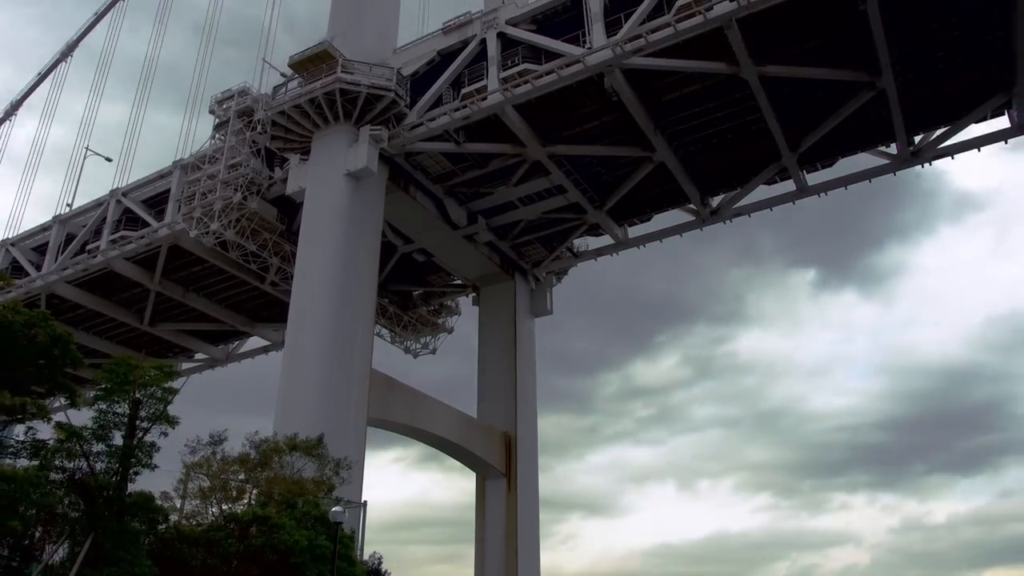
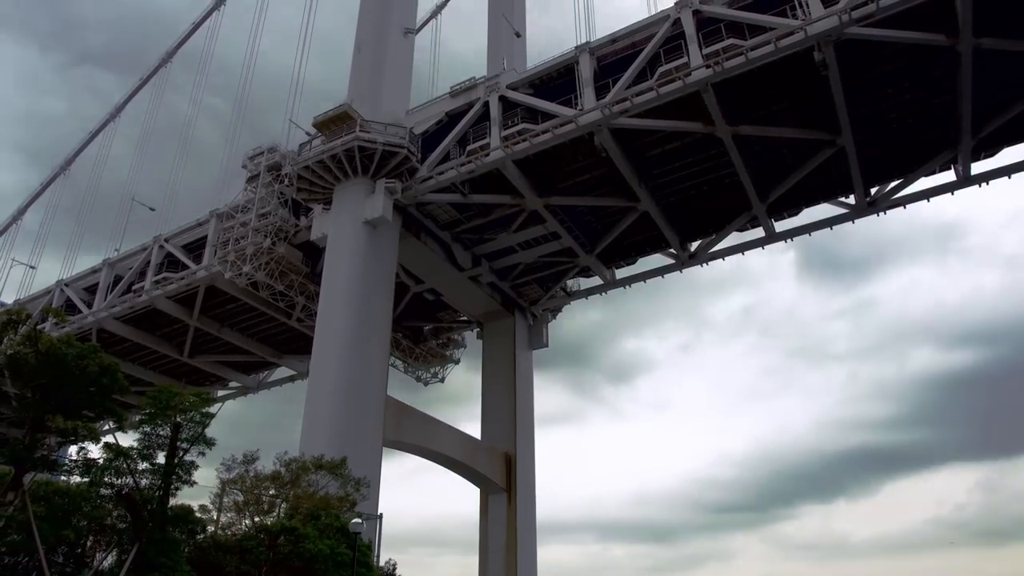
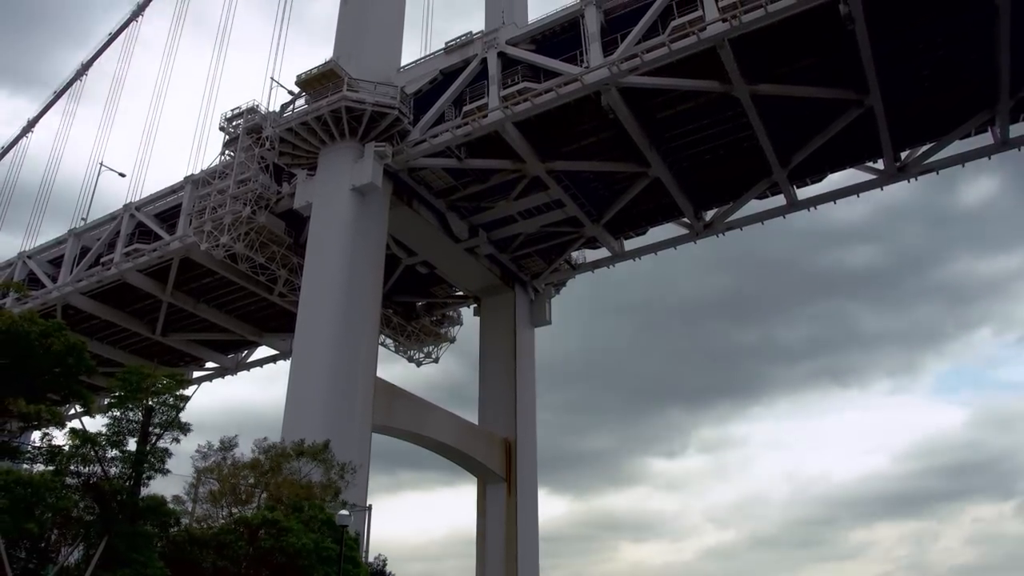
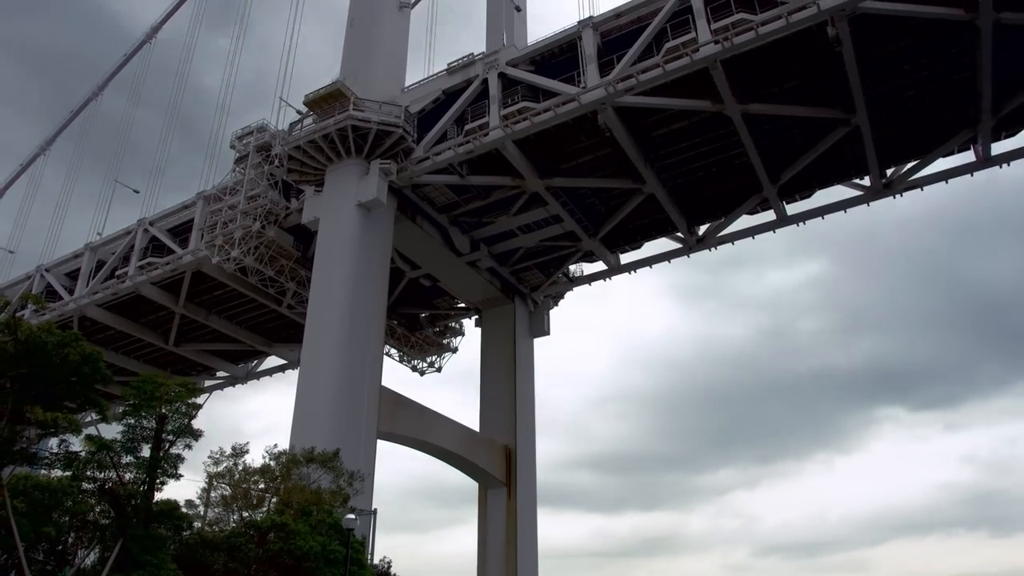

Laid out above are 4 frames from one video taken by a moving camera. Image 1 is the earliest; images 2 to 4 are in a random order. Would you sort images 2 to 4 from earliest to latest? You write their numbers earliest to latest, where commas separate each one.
3, 4, 2
